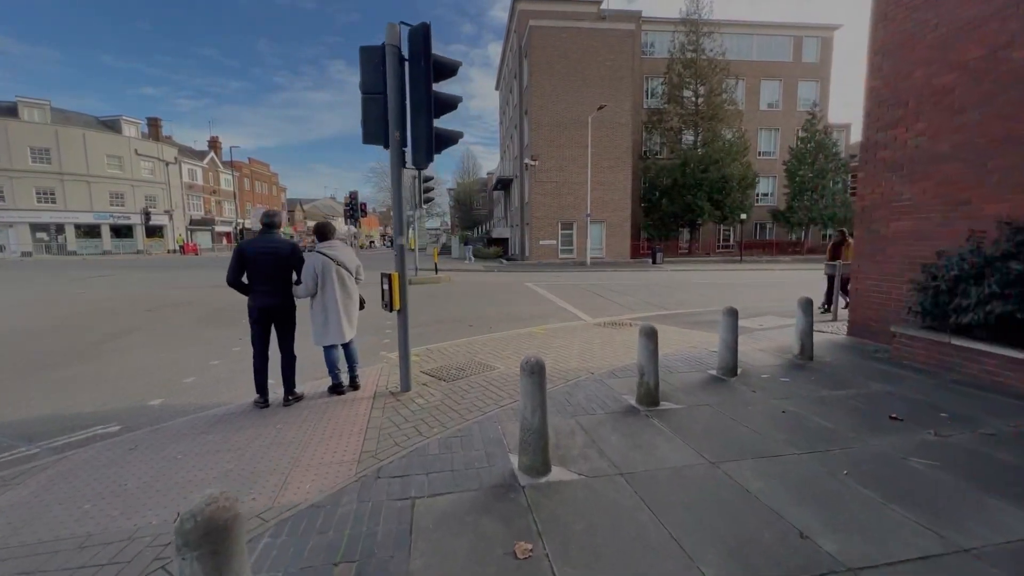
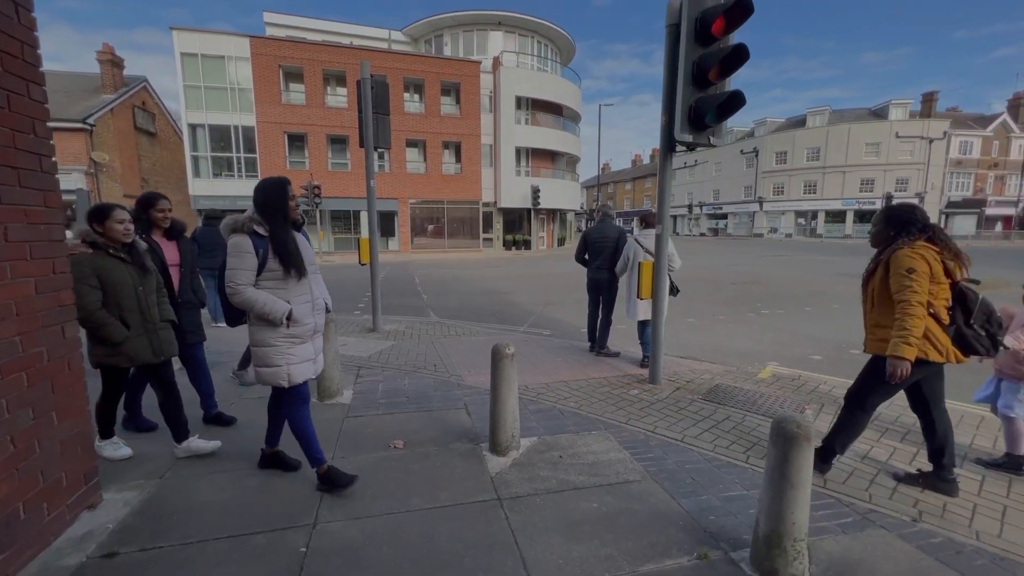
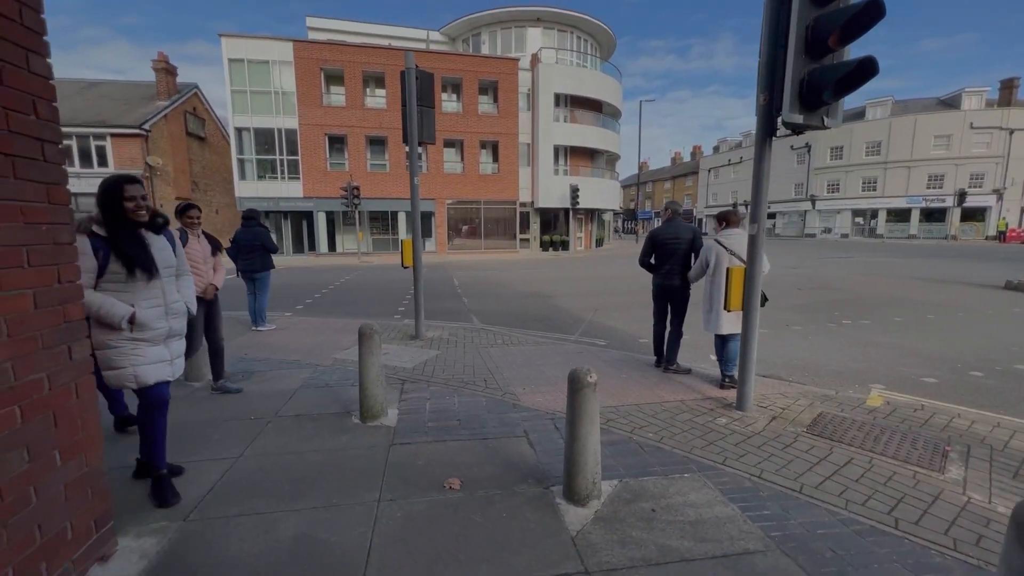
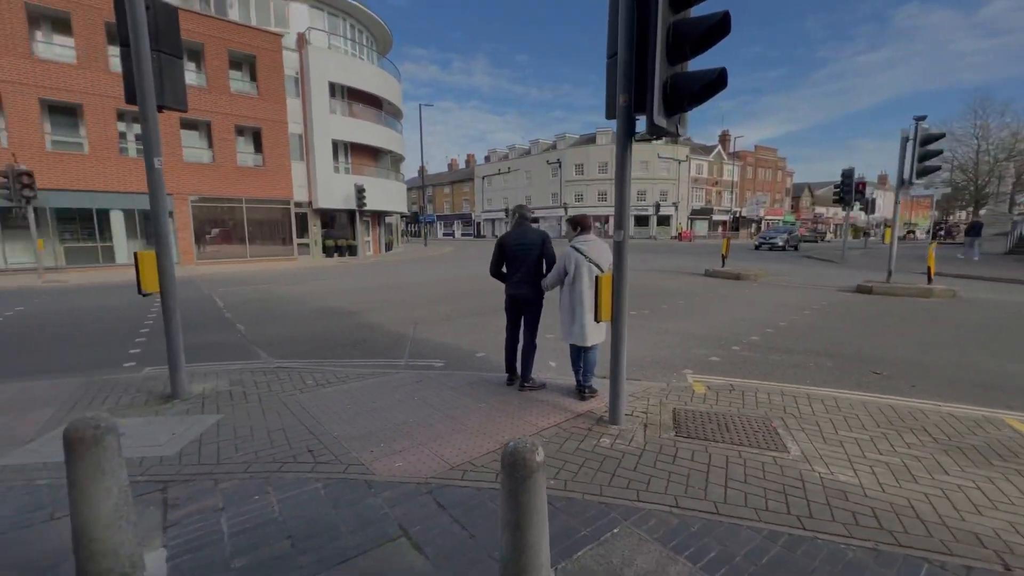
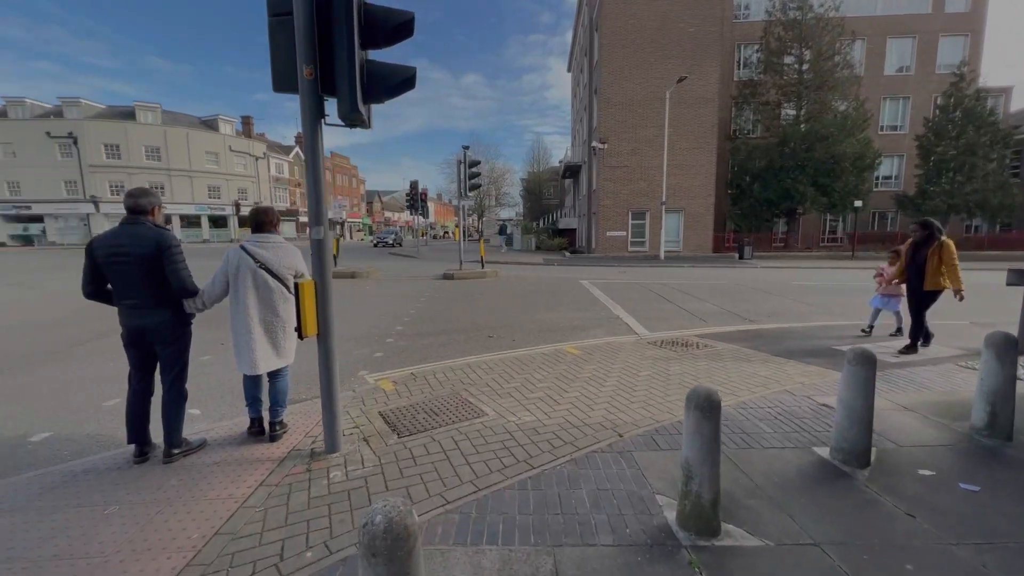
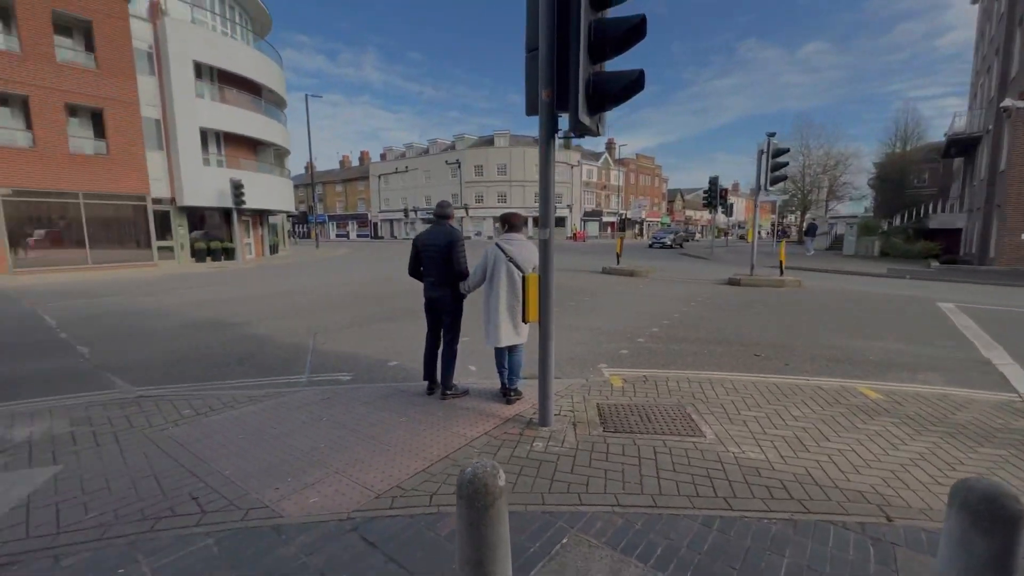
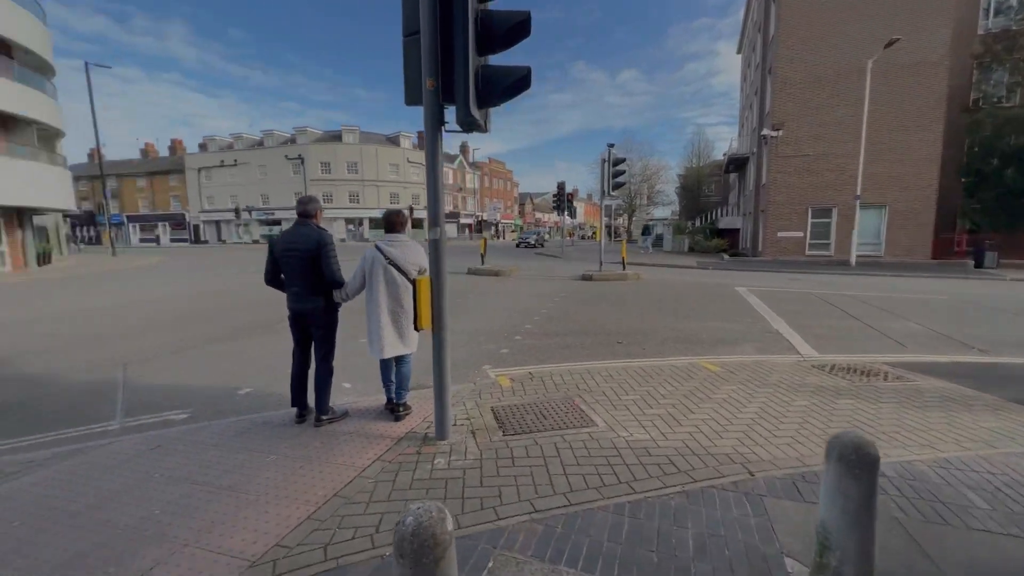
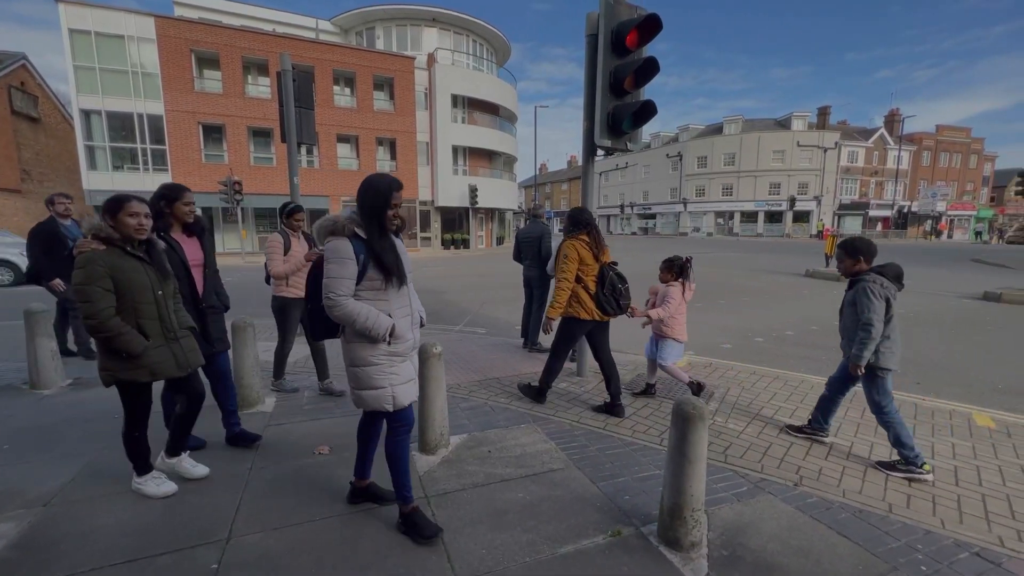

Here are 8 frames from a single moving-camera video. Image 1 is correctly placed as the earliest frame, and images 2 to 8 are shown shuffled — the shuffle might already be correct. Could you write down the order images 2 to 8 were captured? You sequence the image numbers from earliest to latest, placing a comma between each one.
5, 7, 6, 4, 3, 2, 8
